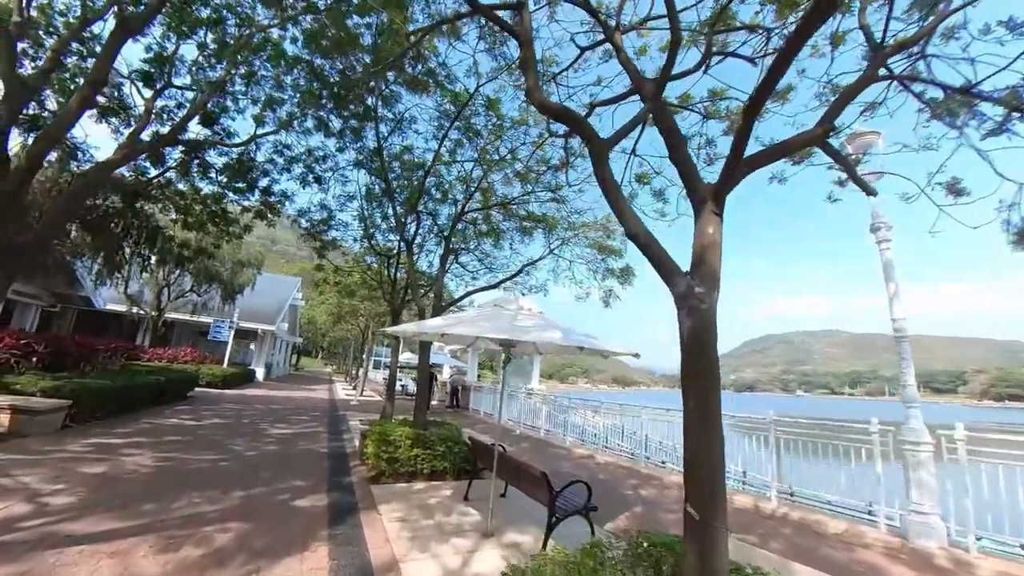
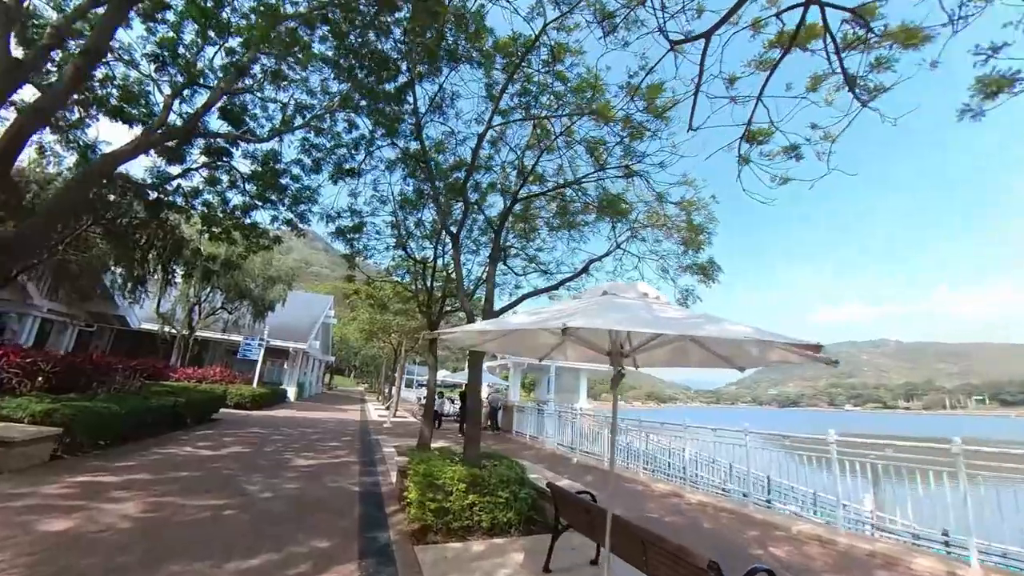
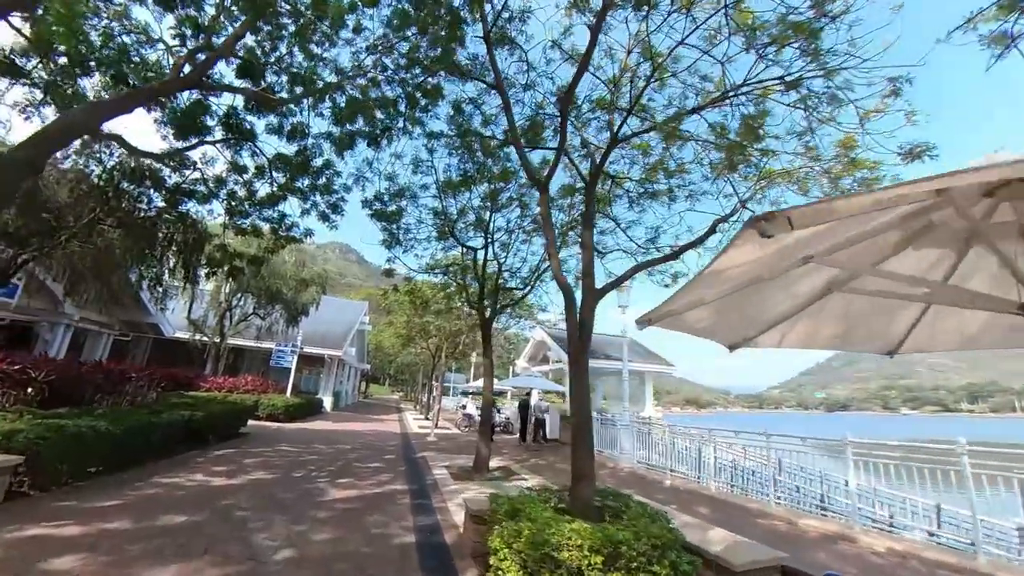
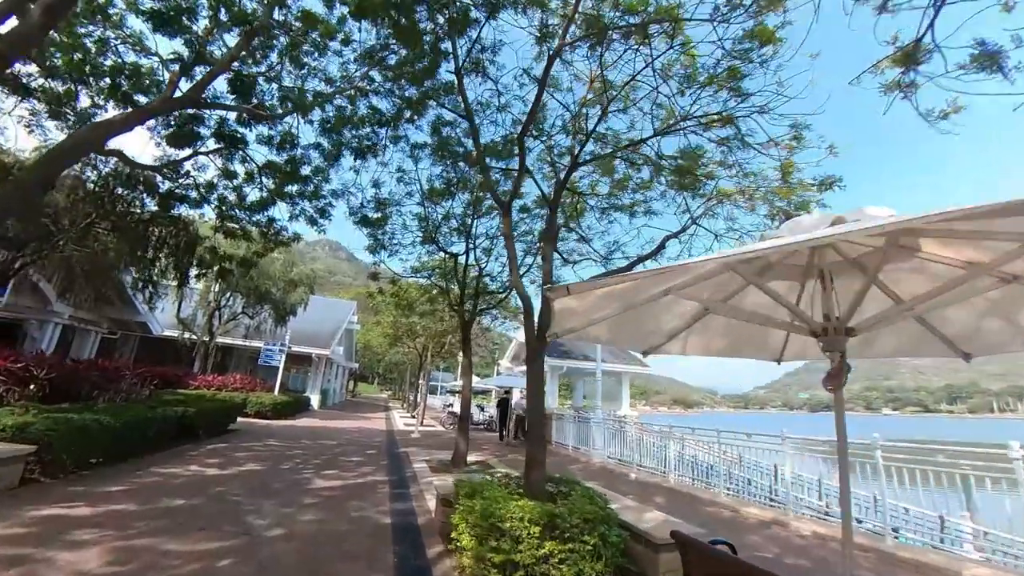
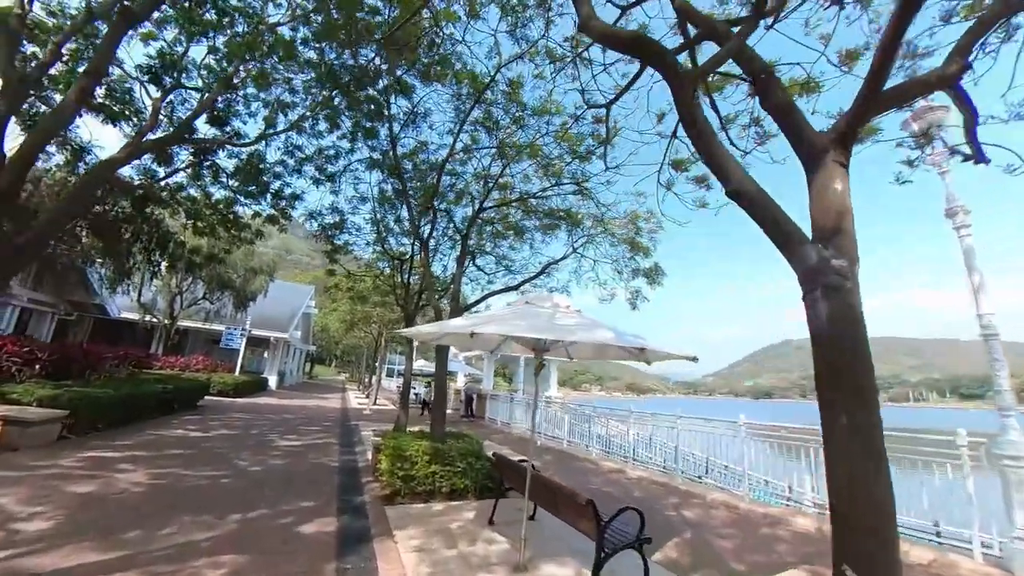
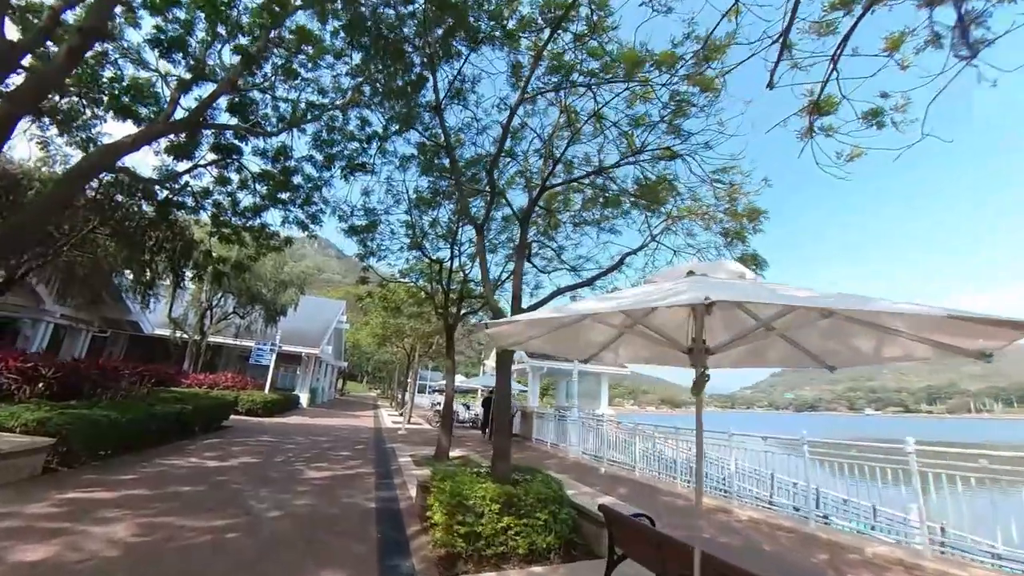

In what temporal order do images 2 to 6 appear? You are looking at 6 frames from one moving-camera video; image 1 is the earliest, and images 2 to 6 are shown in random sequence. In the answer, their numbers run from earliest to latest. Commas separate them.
5, 2, 6, 4, 3
